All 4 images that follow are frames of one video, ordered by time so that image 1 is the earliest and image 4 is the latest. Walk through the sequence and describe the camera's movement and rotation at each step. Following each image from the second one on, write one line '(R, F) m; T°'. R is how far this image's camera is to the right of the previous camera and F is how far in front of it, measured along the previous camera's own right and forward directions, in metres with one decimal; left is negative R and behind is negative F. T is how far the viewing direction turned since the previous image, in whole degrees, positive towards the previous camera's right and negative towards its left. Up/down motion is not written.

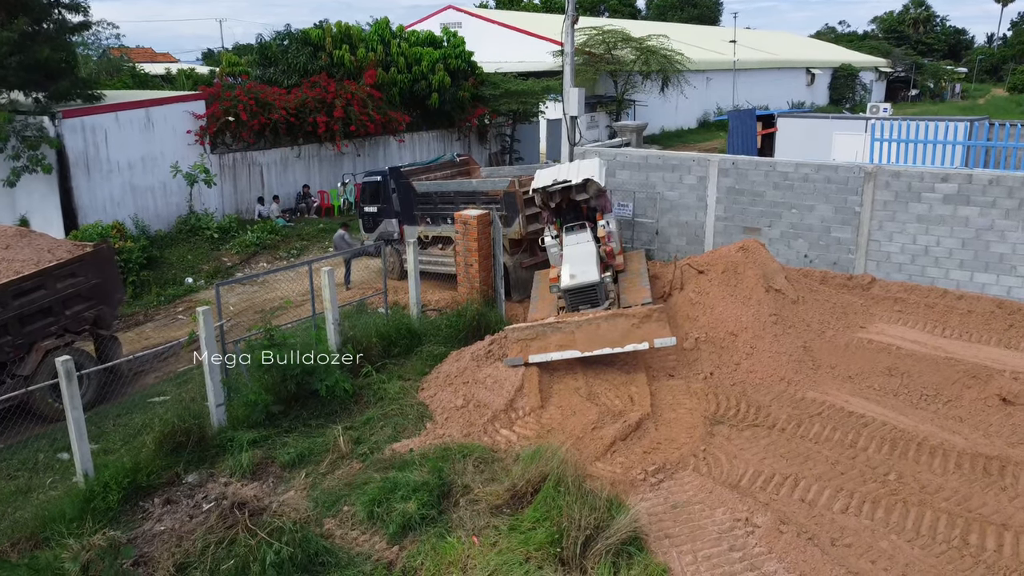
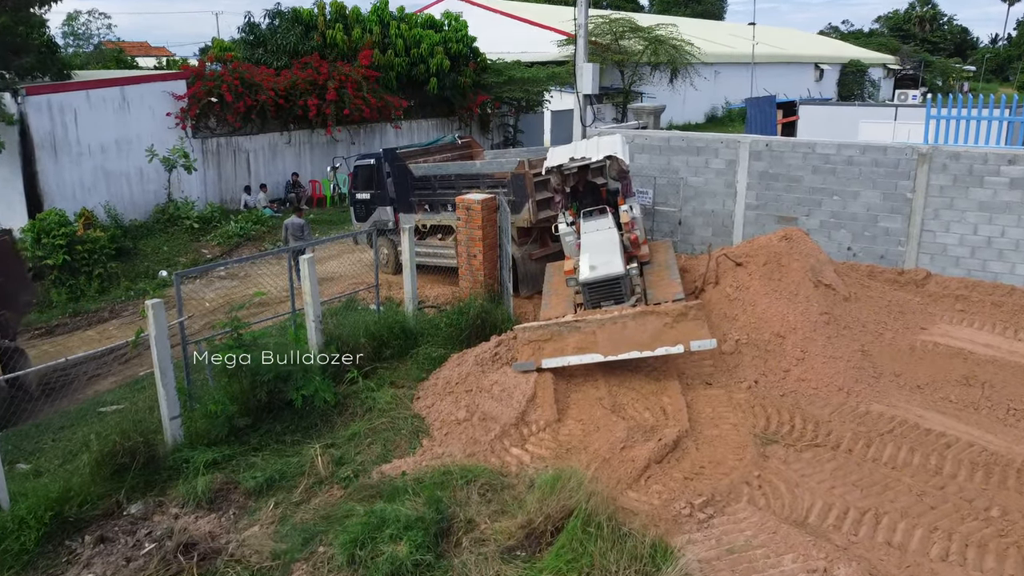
(-0.1, +1.2) m; 0°
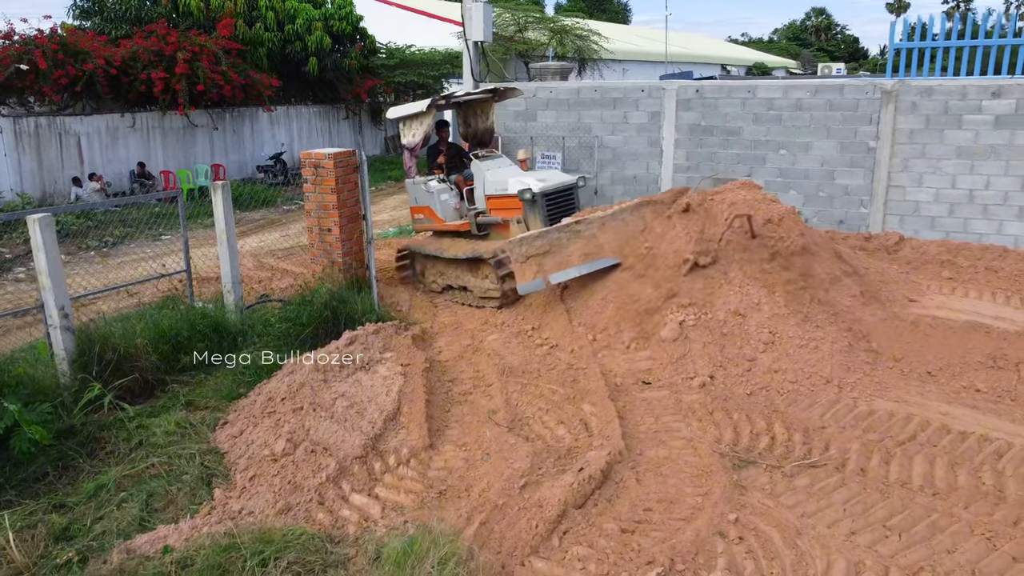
(+0.4, +2.2) m; +6°
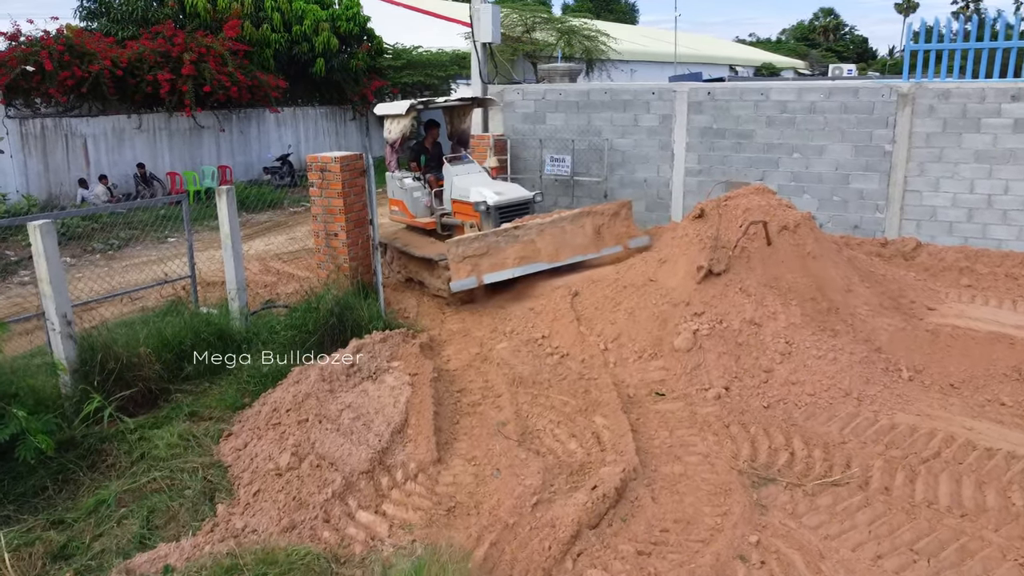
(0.0, +0.1) m; 0°
